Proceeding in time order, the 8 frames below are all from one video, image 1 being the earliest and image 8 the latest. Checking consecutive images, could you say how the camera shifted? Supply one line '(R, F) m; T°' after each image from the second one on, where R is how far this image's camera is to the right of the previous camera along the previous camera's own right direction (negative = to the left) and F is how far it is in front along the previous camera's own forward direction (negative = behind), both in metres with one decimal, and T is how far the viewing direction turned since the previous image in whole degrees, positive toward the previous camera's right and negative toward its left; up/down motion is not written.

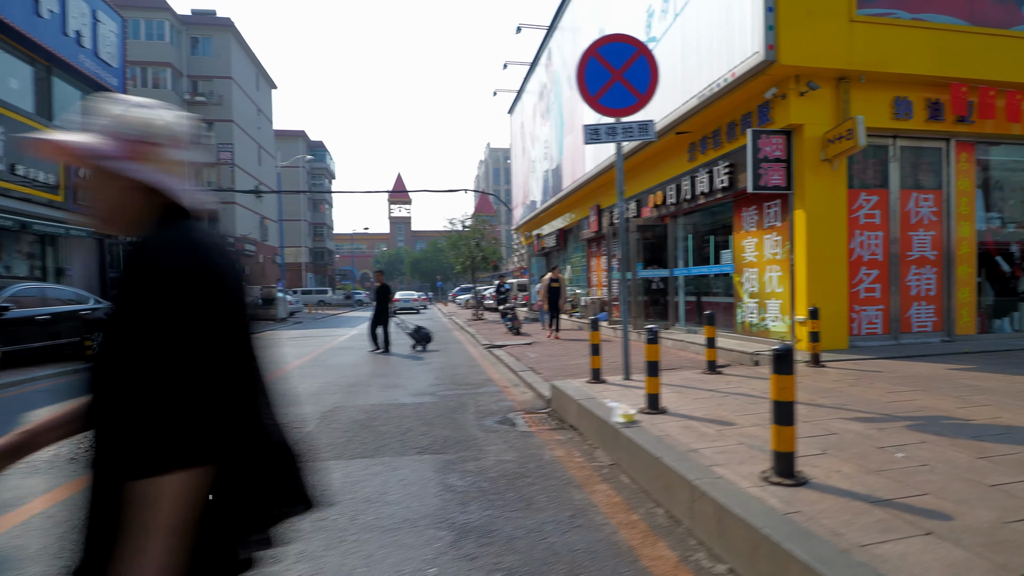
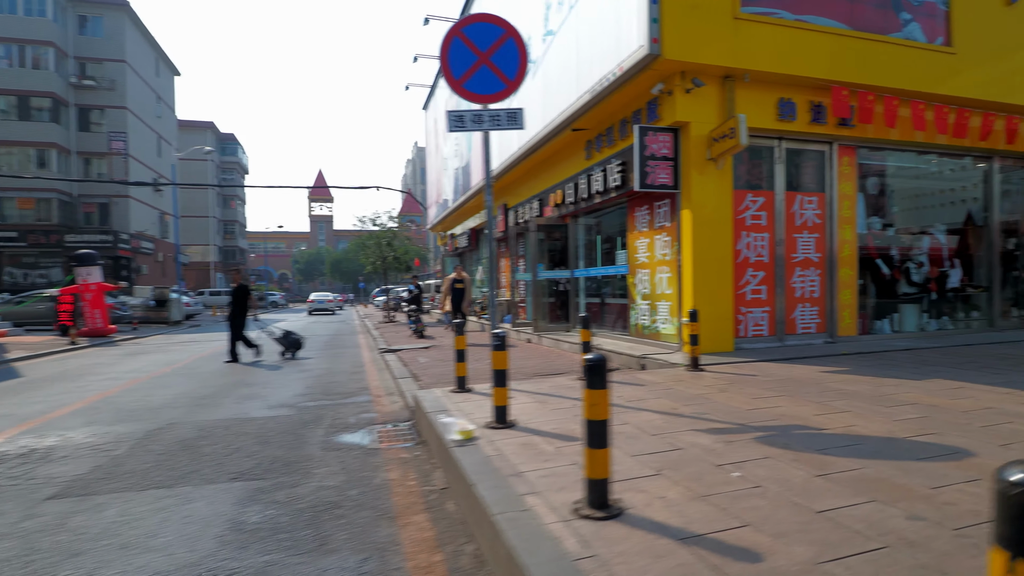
(+0.7, +0.5) m; +7°
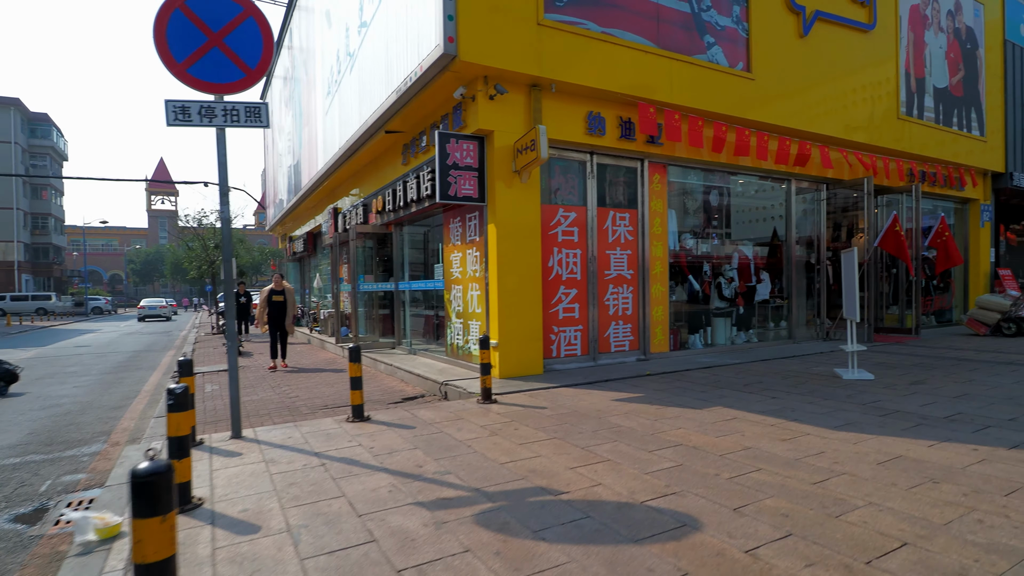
(+1.0, +0.6) m; +12°
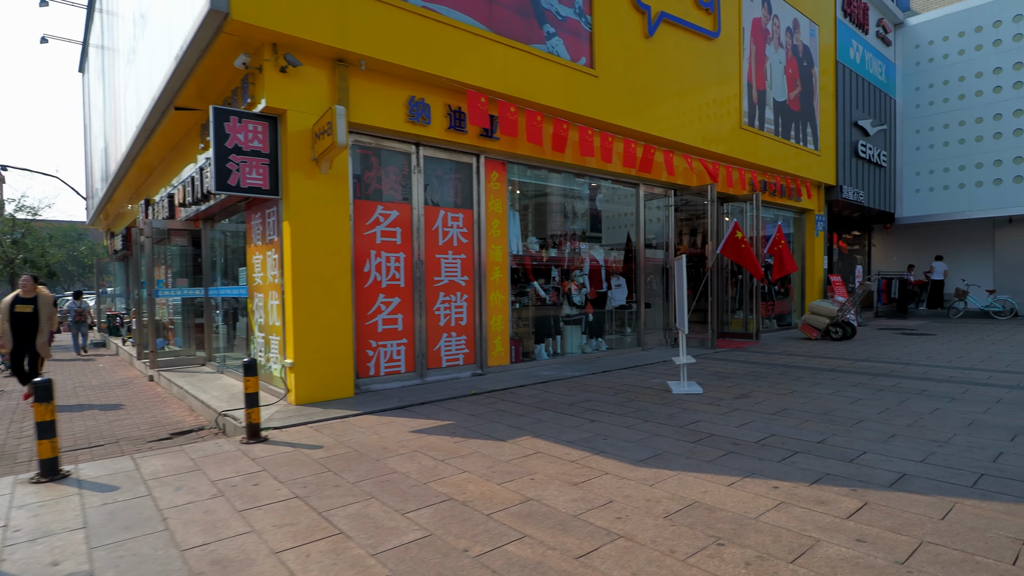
(+0.9, +0.8) m; +11°
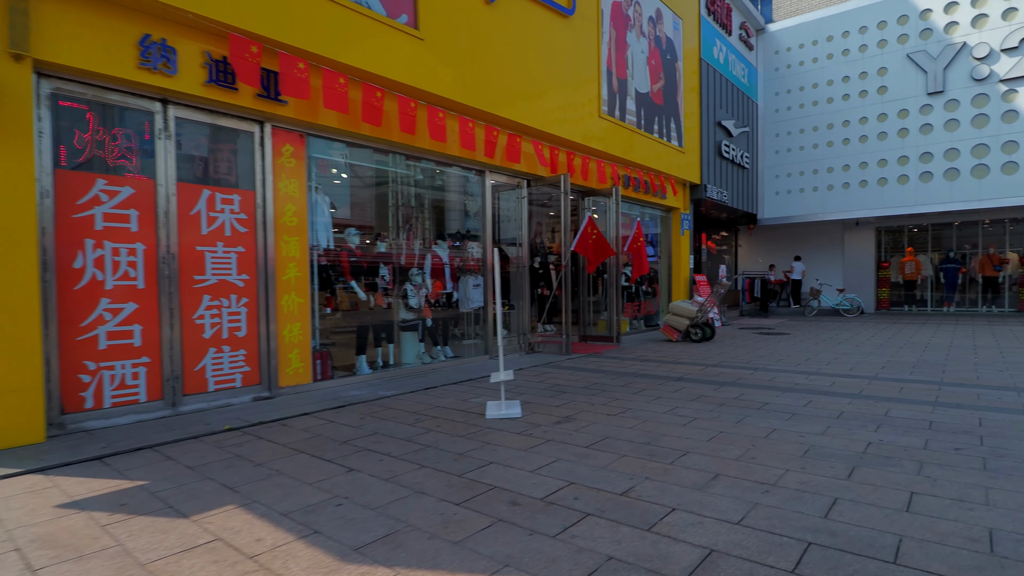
(+1.1, +1.2) m; +10°
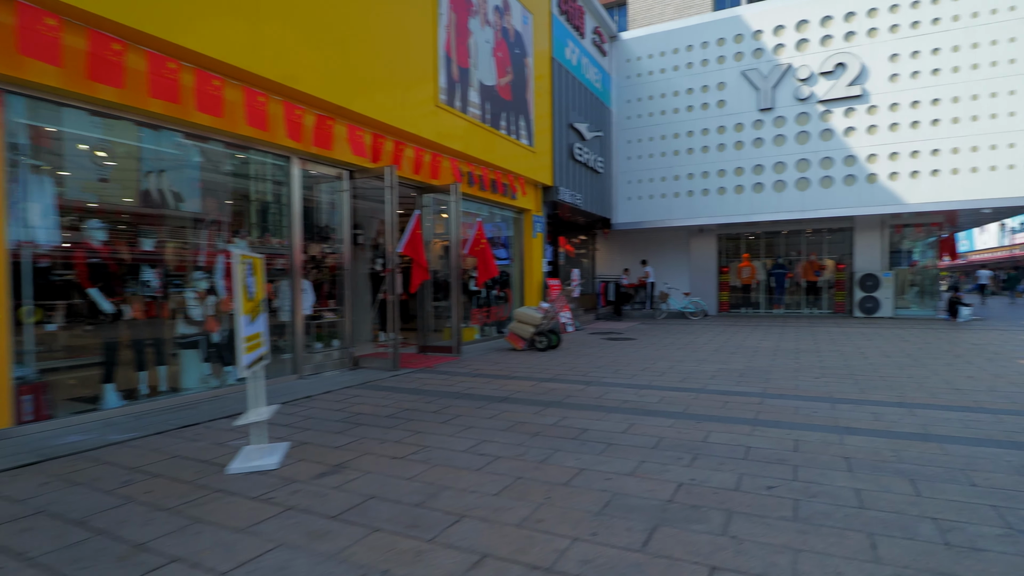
(+0.8, +0.9) m; +12°
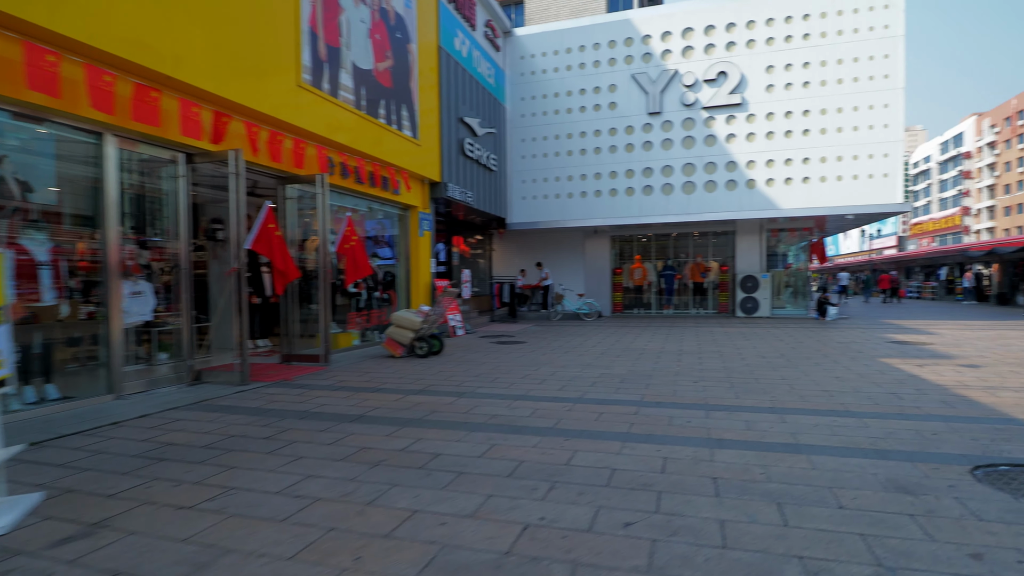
(+0.5, +0.6) m; +9°
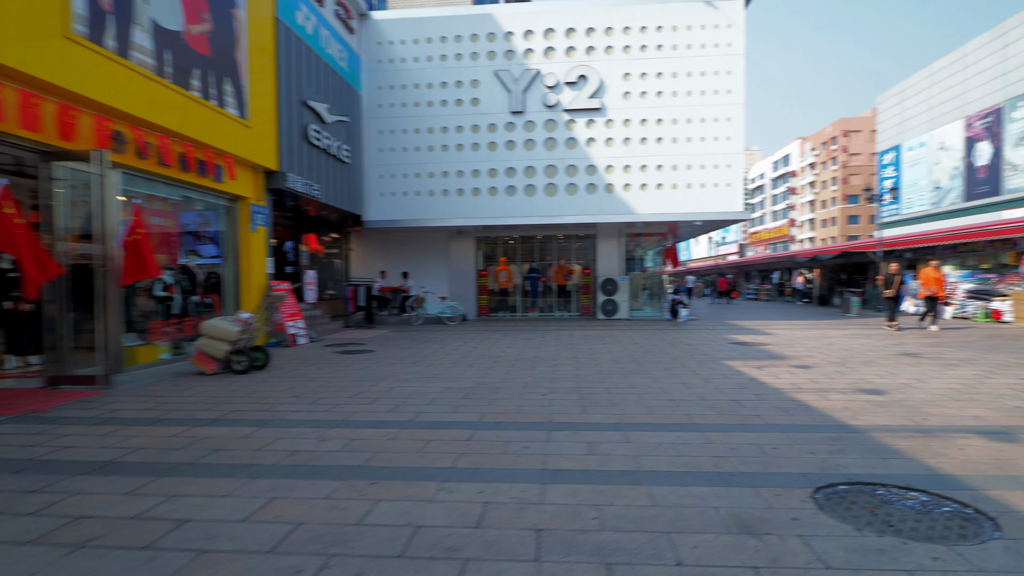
(+0.5, +0.8) m; +12°
